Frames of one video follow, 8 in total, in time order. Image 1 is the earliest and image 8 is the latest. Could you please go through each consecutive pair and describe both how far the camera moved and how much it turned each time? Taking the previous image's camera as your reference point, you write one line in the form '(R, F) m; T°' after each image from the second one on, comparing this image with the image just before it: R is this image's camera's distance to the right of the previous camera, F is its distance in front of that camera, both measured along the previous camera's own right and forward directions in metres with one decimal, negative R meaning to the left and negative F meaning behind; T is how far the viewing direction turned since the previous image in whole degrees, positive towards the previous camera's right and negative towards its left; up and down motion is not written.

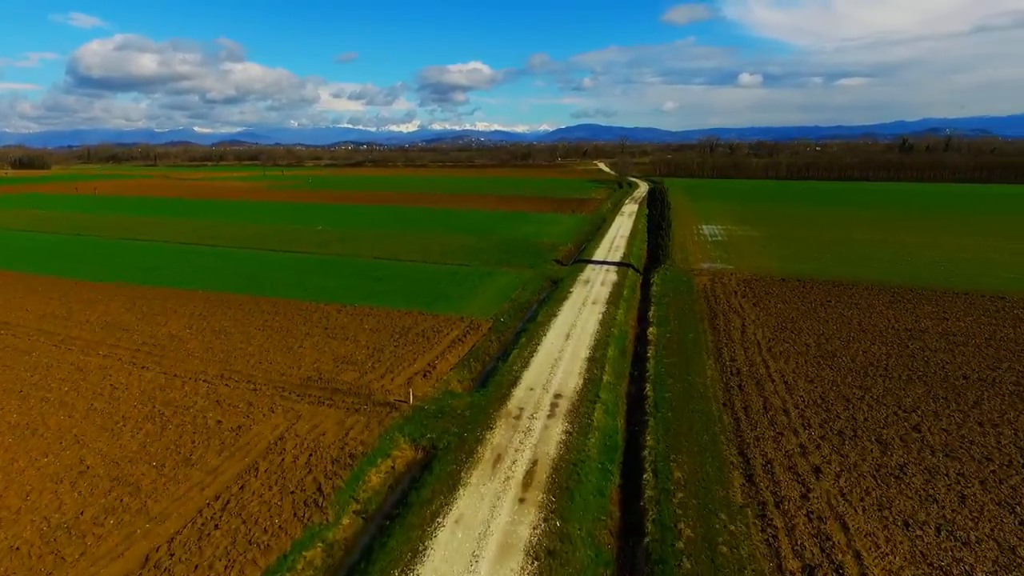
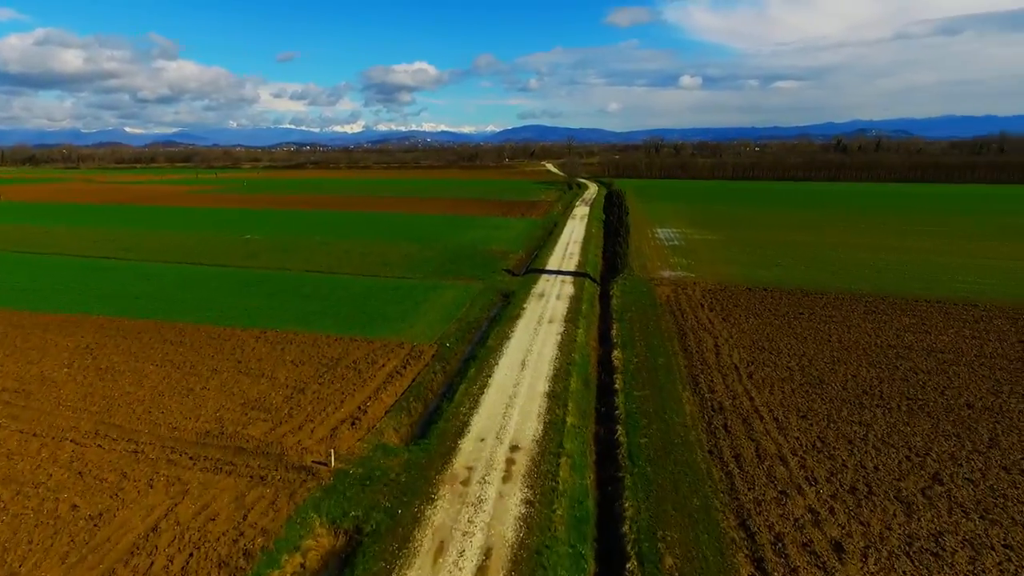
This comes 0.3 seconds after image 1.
(+0.1, +2.7) m; +5°
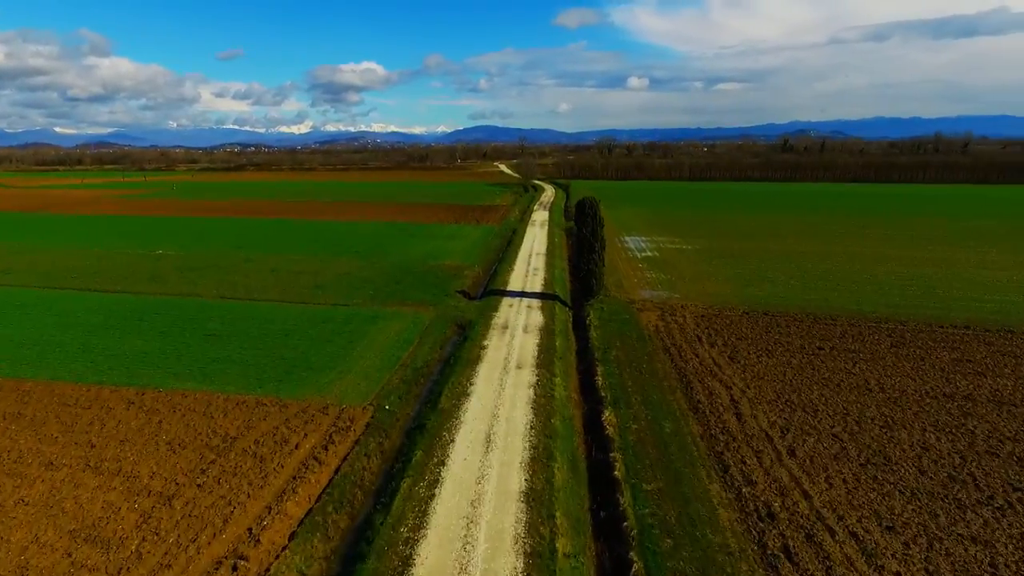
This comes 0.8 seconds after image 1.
(-0.1, +4.6) m; +4°
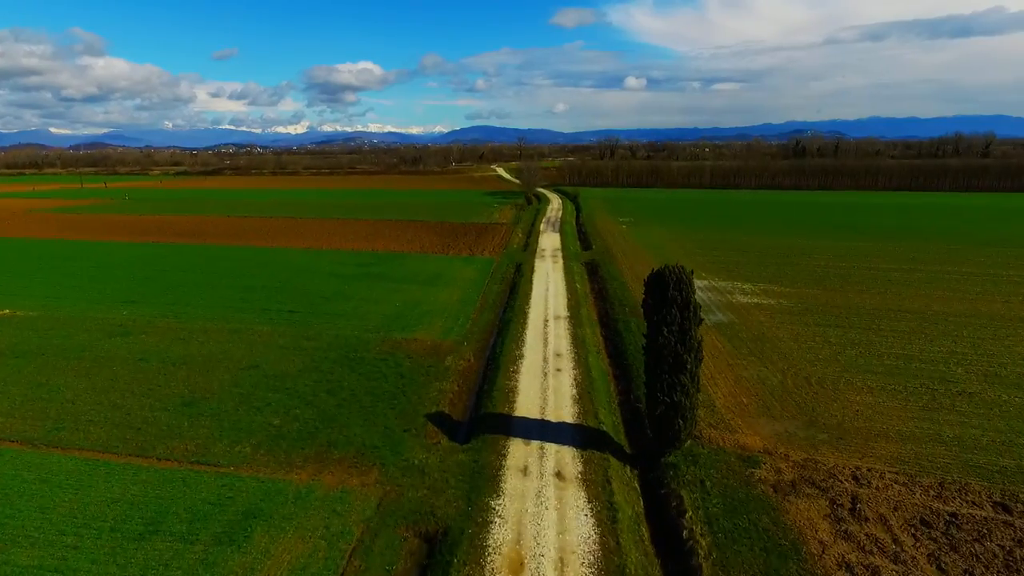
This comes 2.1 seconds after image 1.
(-0.4, +11.8) m; 0°
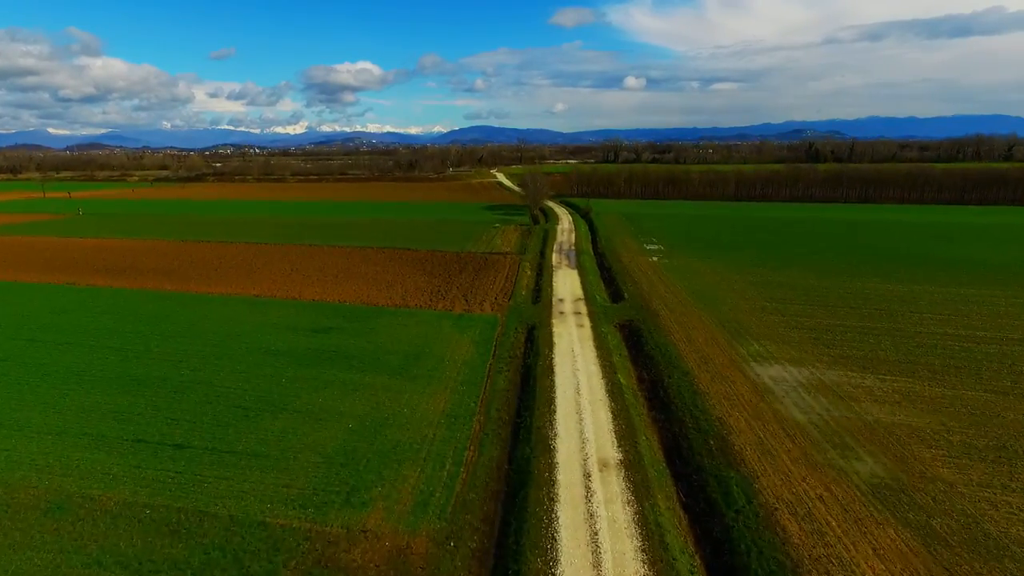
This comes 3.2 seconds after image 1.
(-0.5, +9.7) m; 0°
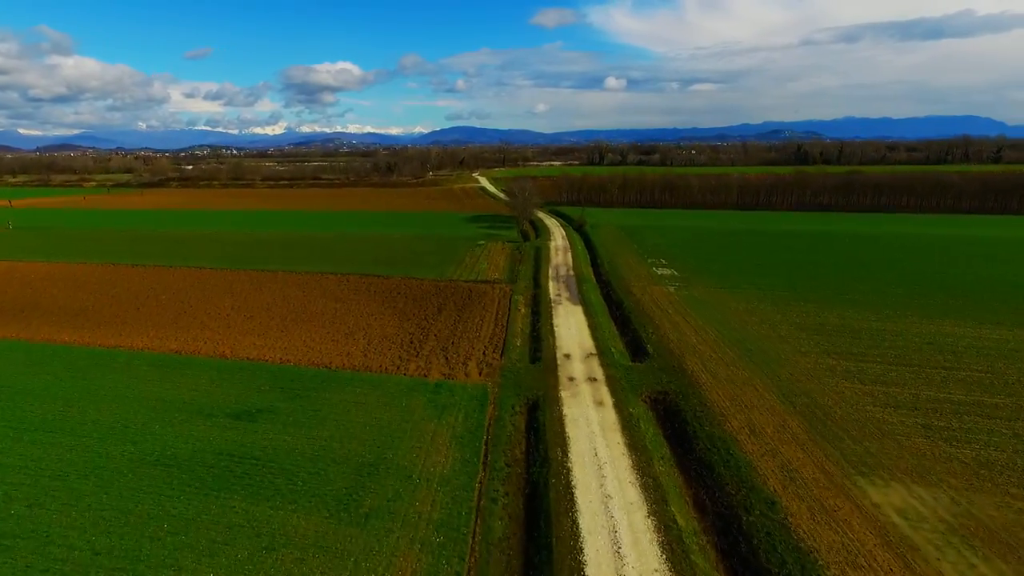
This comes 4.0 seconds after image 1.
(-0.4, +7.2) m; +2°
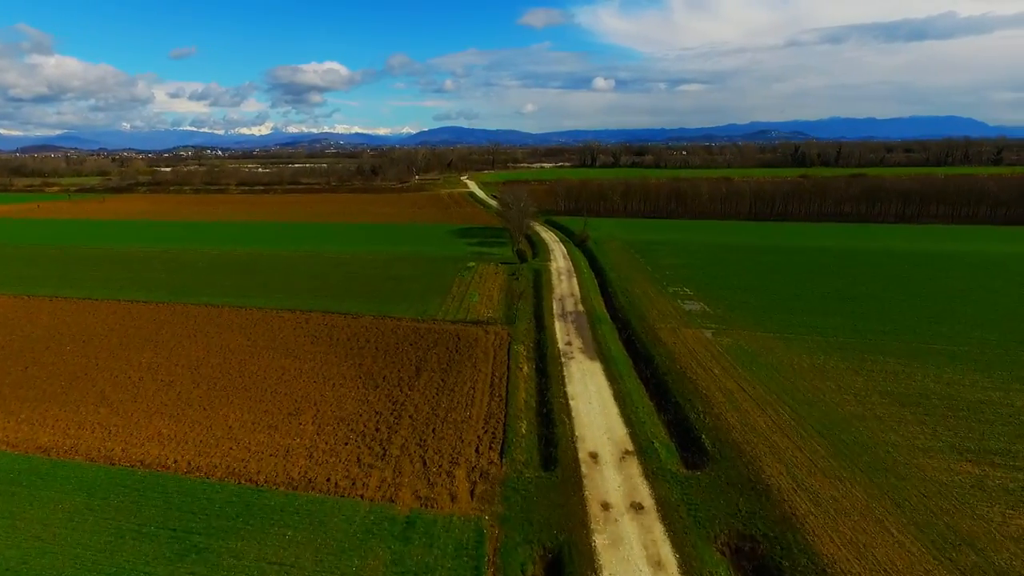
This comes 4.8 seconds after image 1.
(-0.4, +7.4) m; +1°
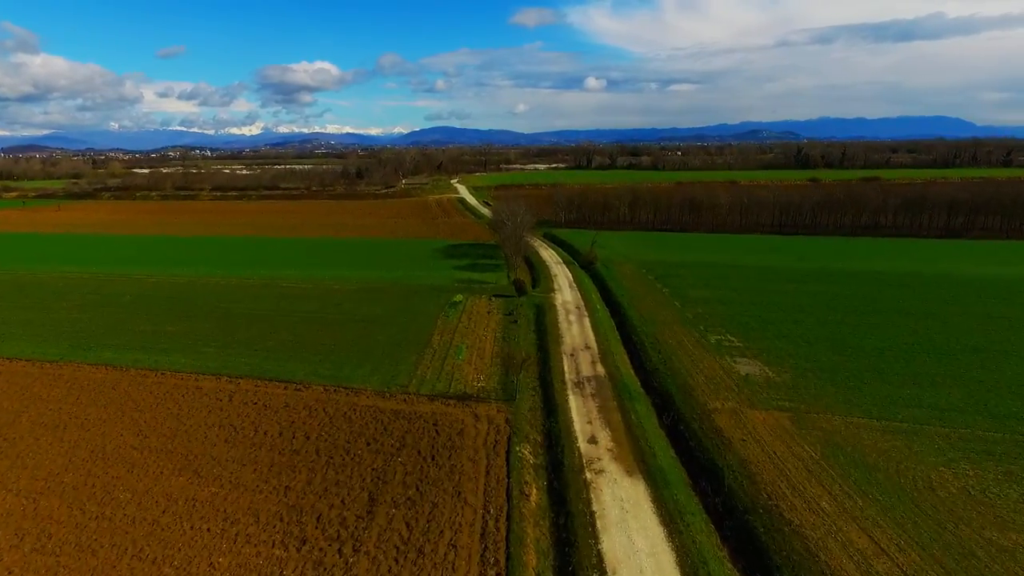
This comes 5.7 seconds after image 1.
(-0.2, +8.7) m; +1°
